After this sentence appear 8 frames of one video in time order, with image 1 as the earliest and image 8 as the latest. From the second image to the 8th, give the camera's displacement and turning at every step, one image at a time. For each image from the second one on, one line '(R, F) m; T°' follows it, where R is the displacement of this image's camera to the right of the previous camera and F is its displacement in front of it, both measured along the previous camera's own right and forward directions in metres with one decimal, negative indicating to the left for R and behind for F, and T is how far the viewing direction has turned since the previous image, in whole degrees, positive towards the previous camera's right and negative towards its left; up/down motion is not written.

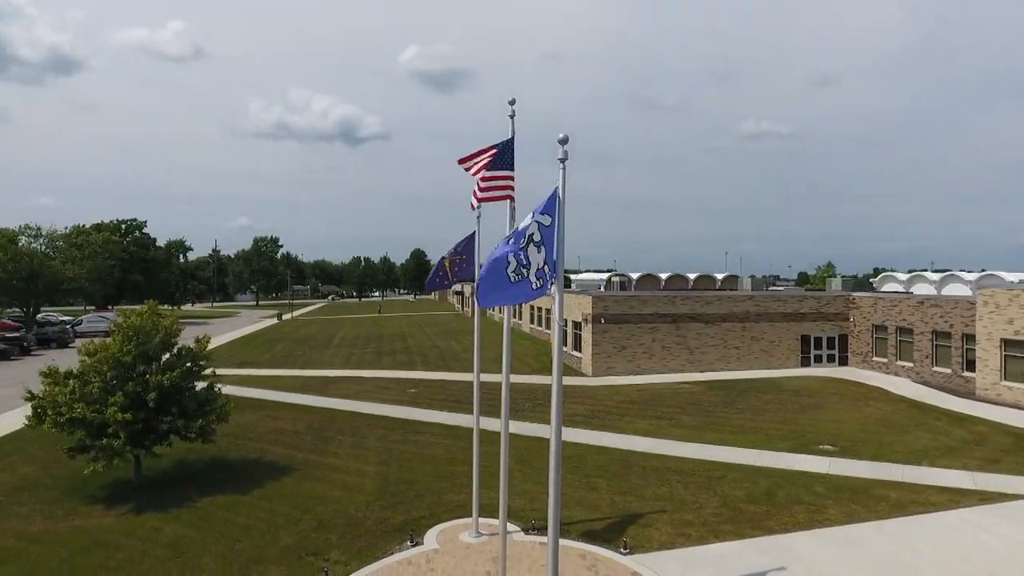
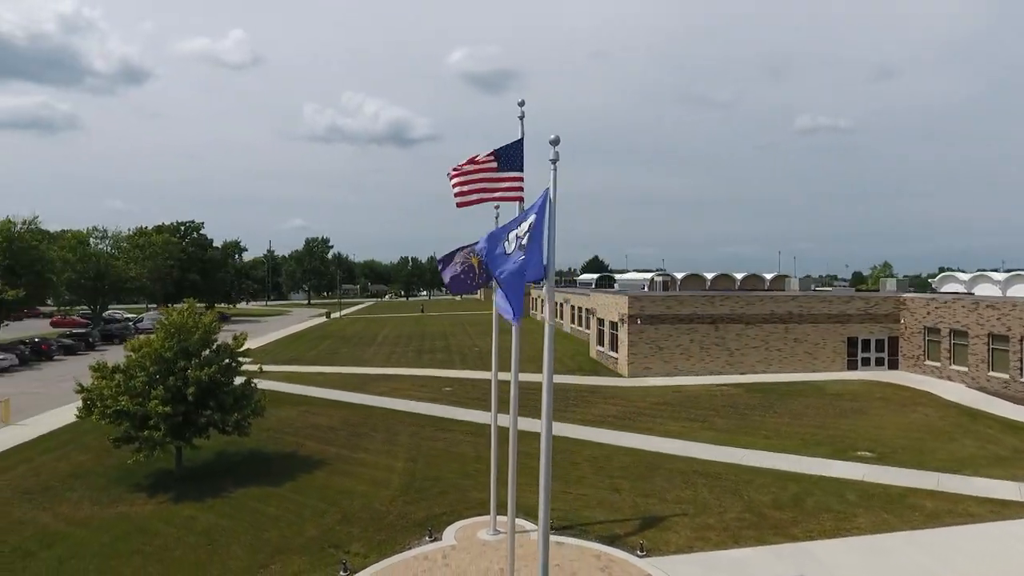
(+0.6, -0.1) m; -4°
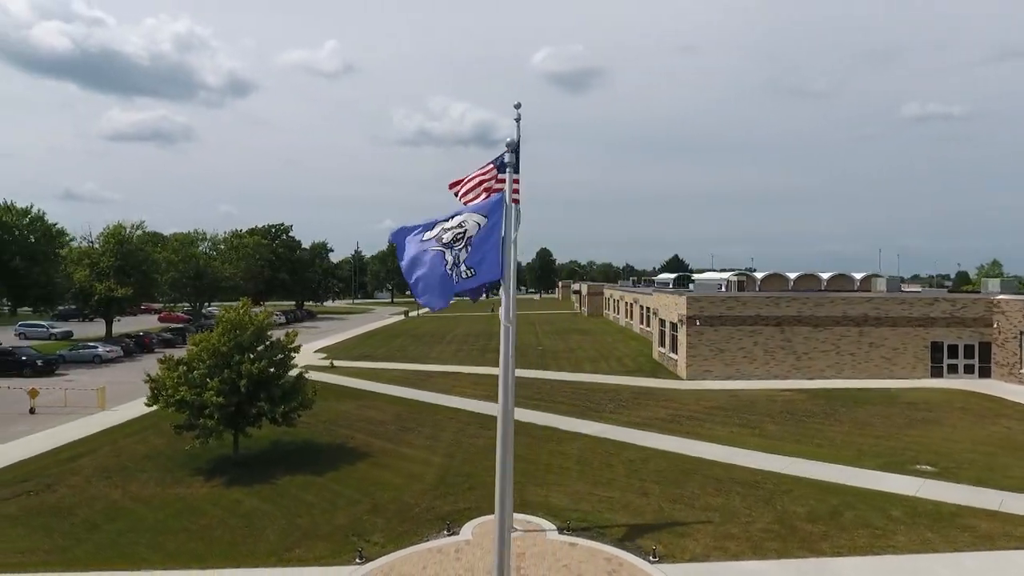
(+1.3, 0.0) m; -8°
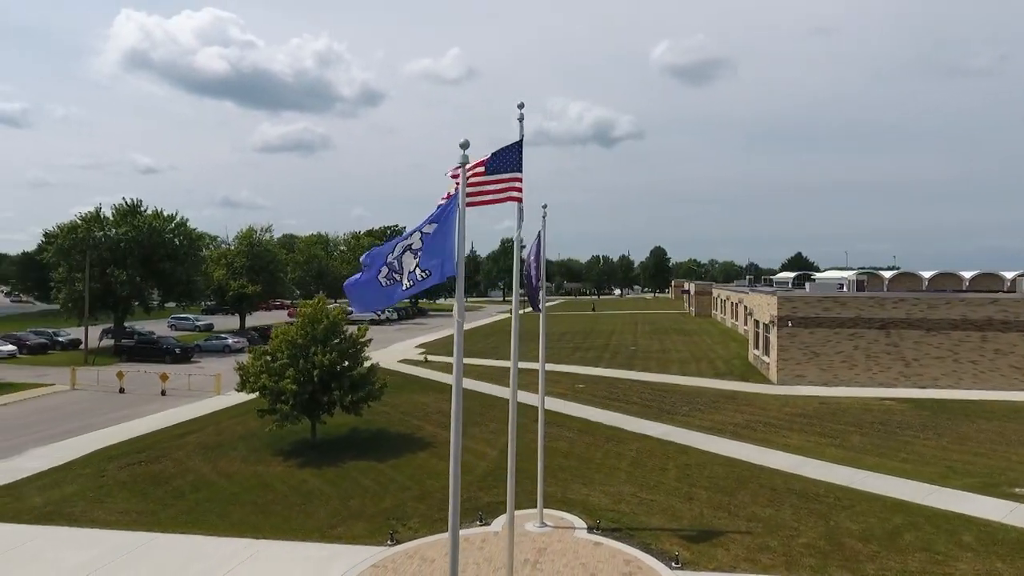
(+1.8, 0.0) m; -11°
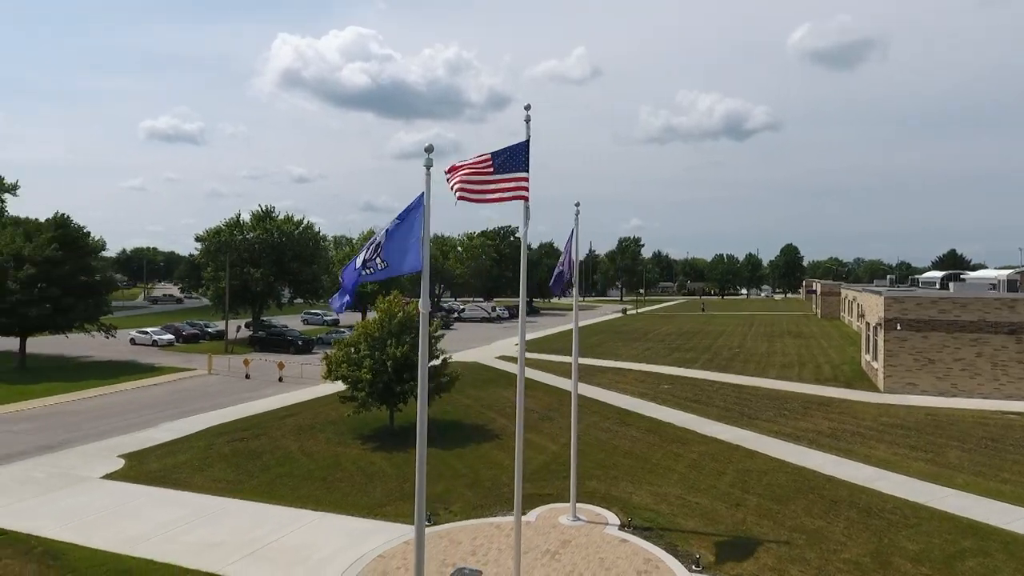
(+1.9, -0.2) m; -12°
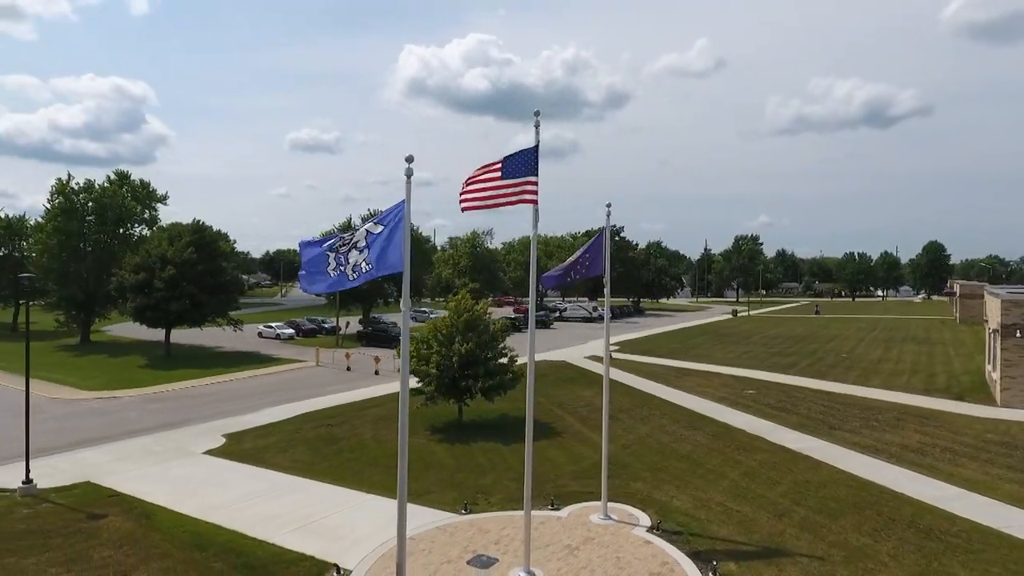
(+1.8, -0.2) m; -11°
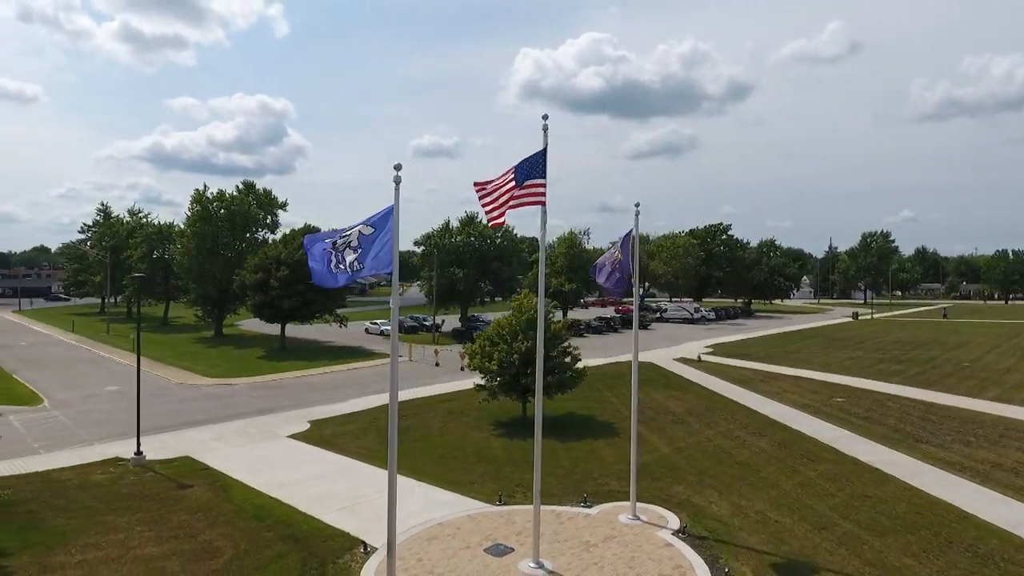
(+1.8, -0.2) m; -10°
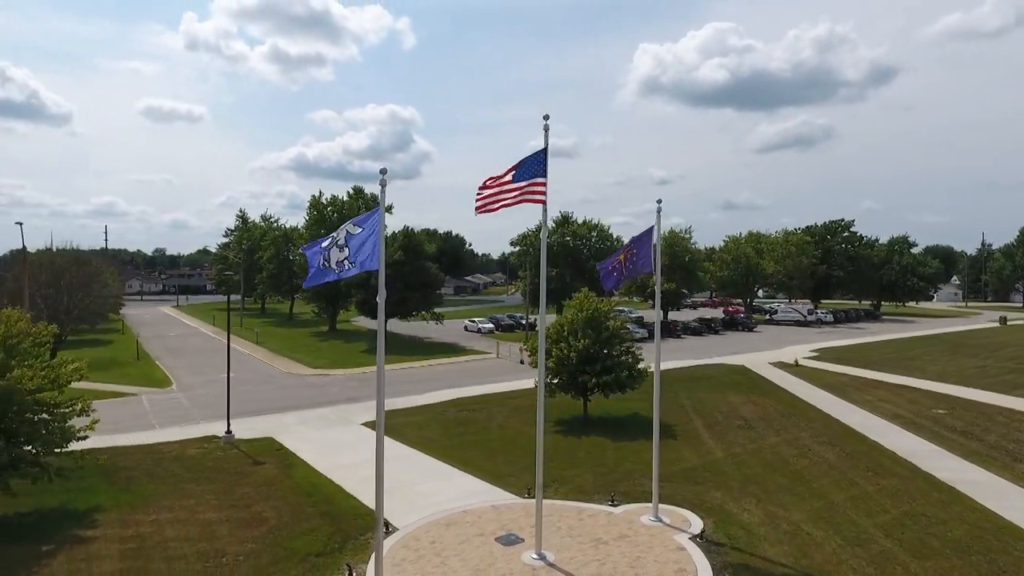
(+2.0, -0.1) m; -11°
